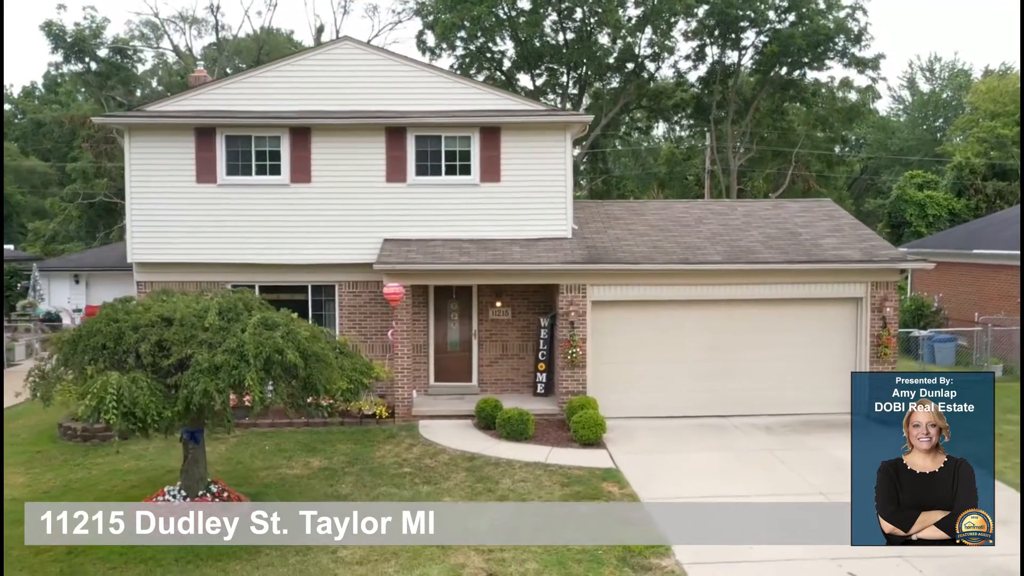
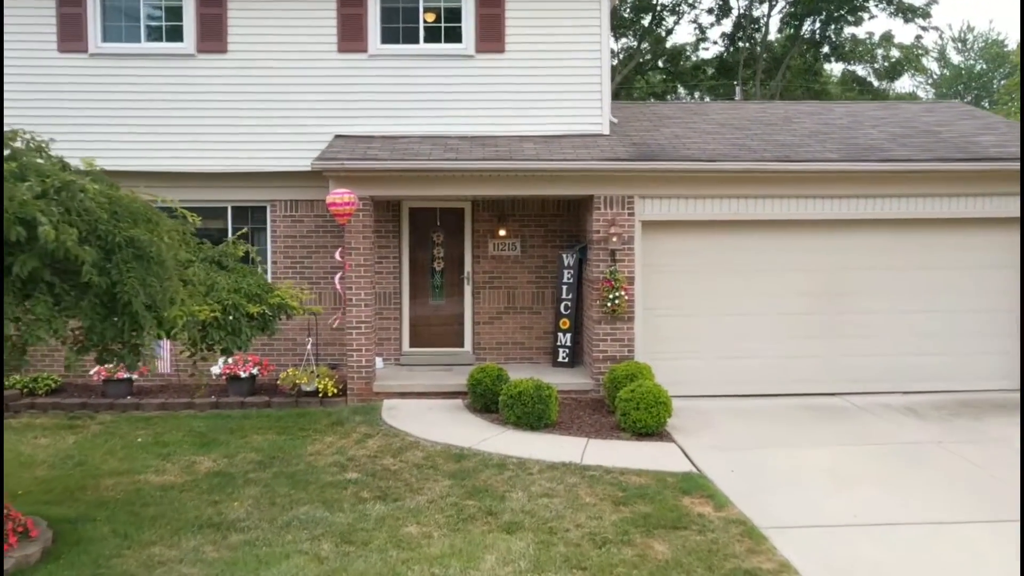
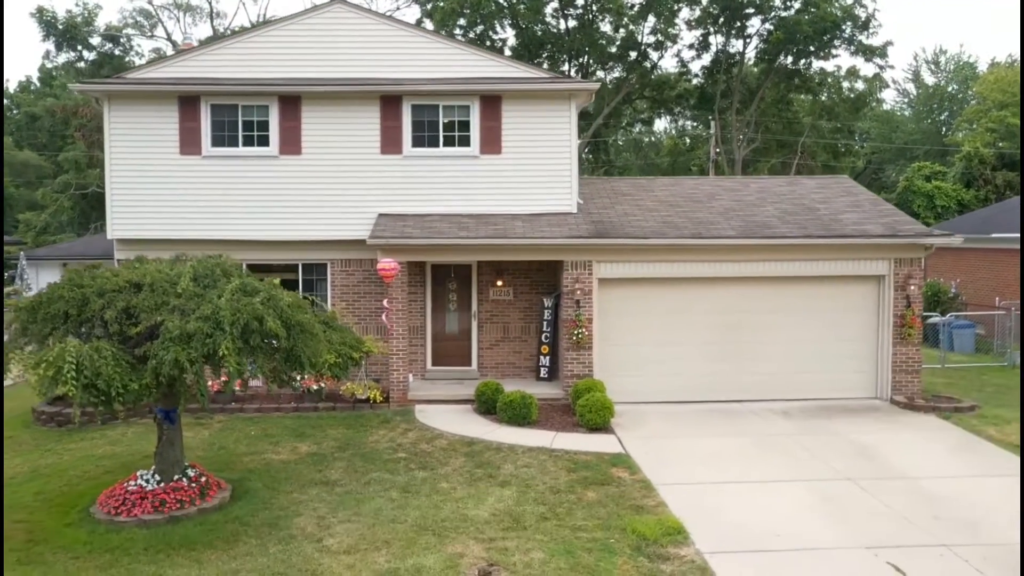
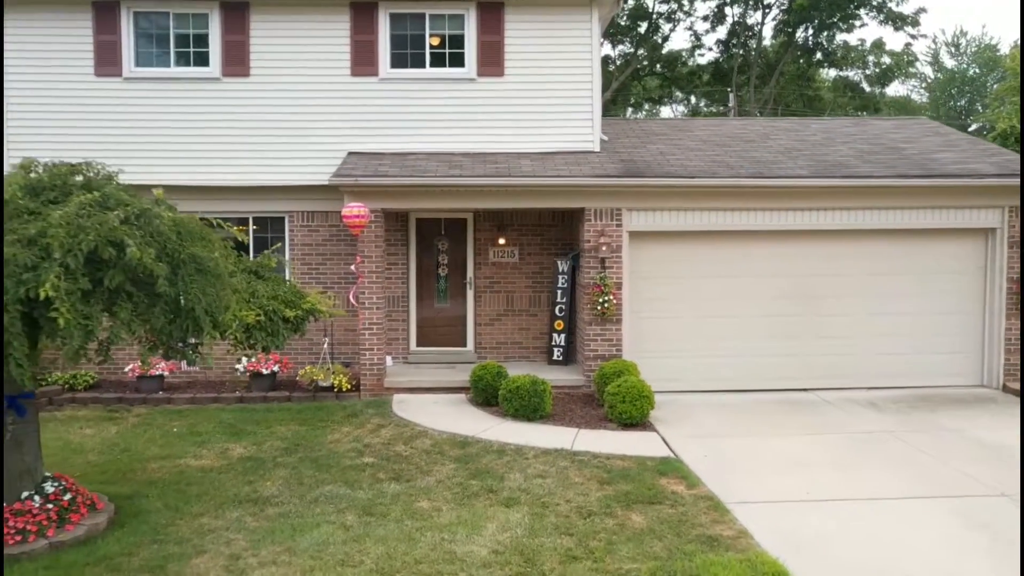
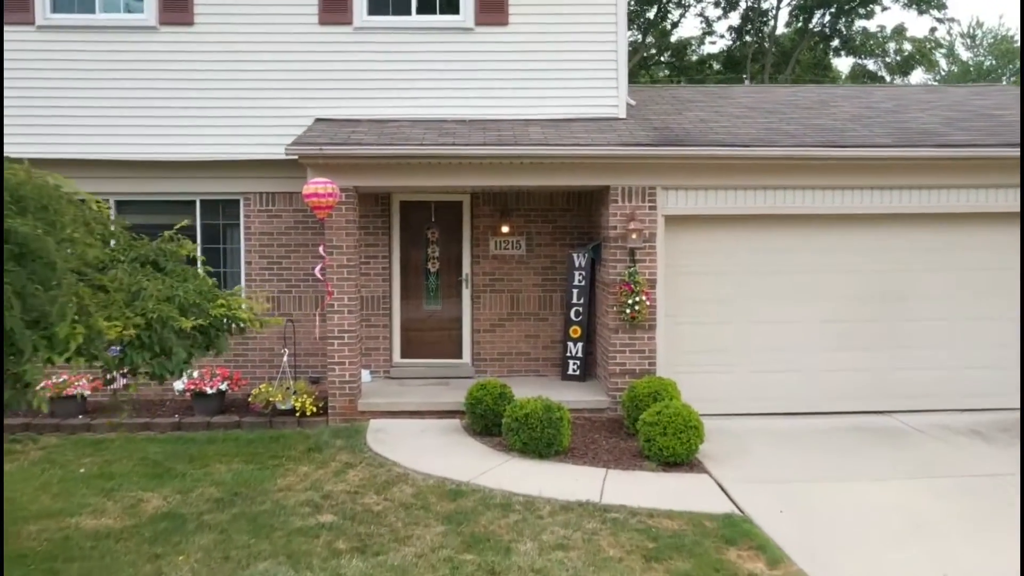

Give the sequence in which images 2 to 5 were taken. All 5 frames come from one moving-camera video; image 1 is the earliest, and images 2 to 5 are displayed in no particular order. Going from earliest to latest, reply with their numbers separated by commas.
3, 4, 2, 5
